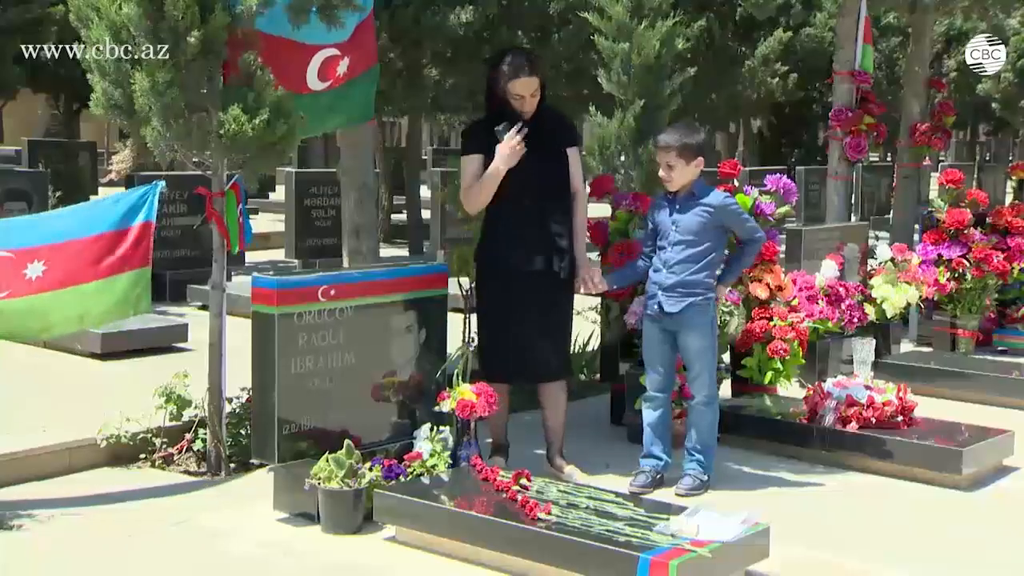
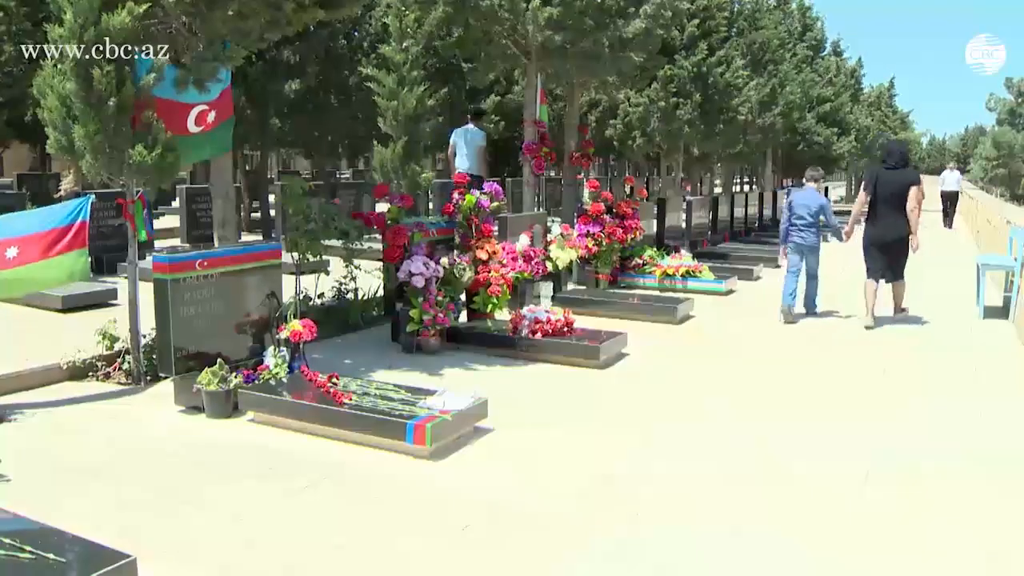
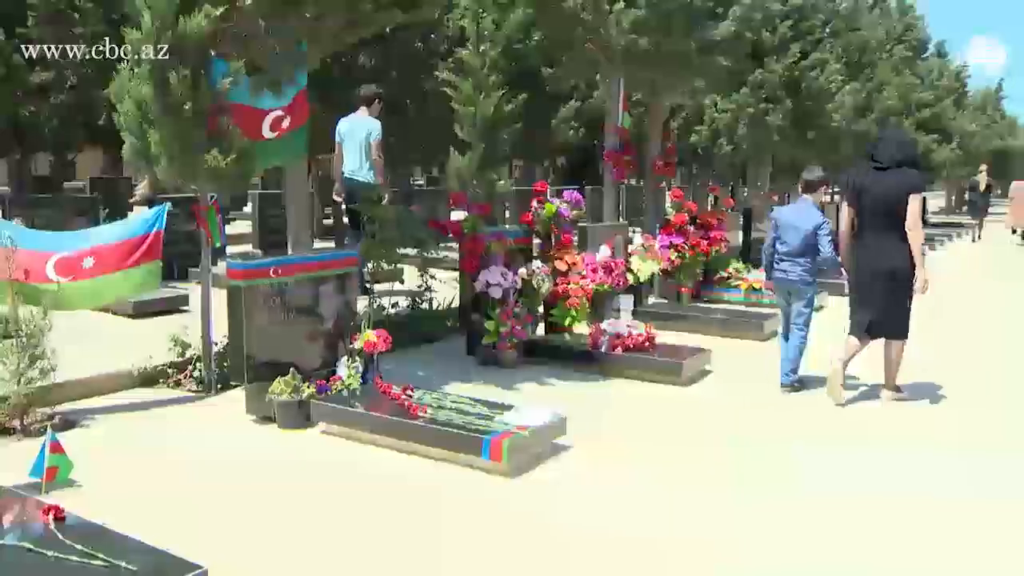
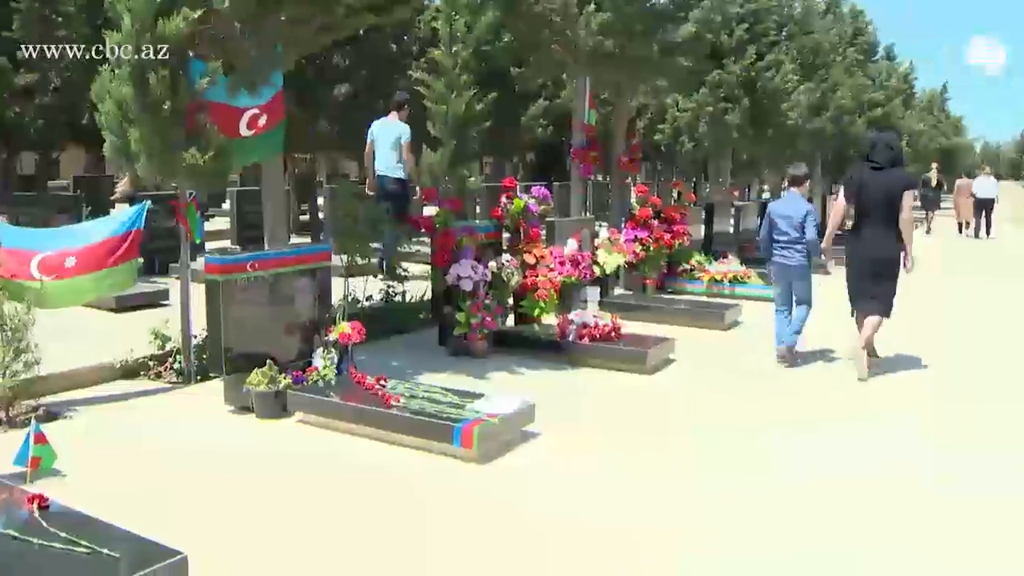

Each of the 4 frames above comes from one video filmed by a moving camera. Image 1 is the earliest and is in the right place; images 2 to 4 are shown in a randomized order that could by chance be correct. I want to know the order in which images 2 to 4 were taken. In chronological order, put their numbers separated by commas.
3, 4, 2
